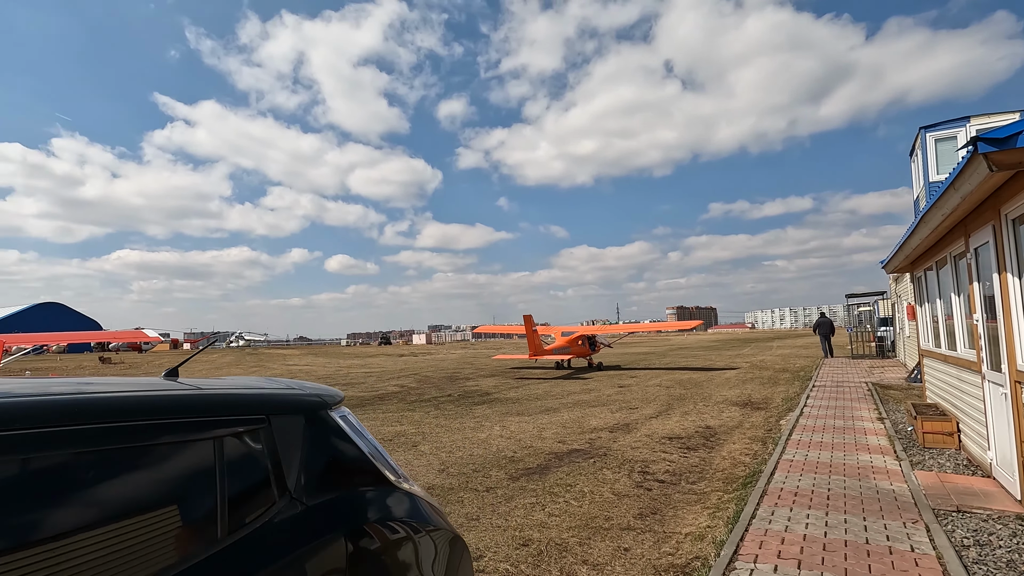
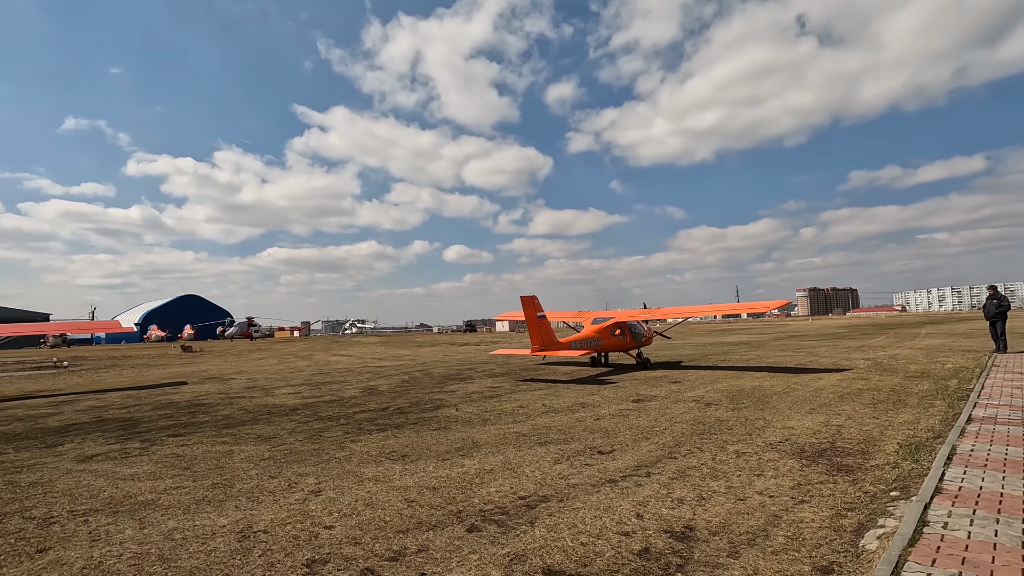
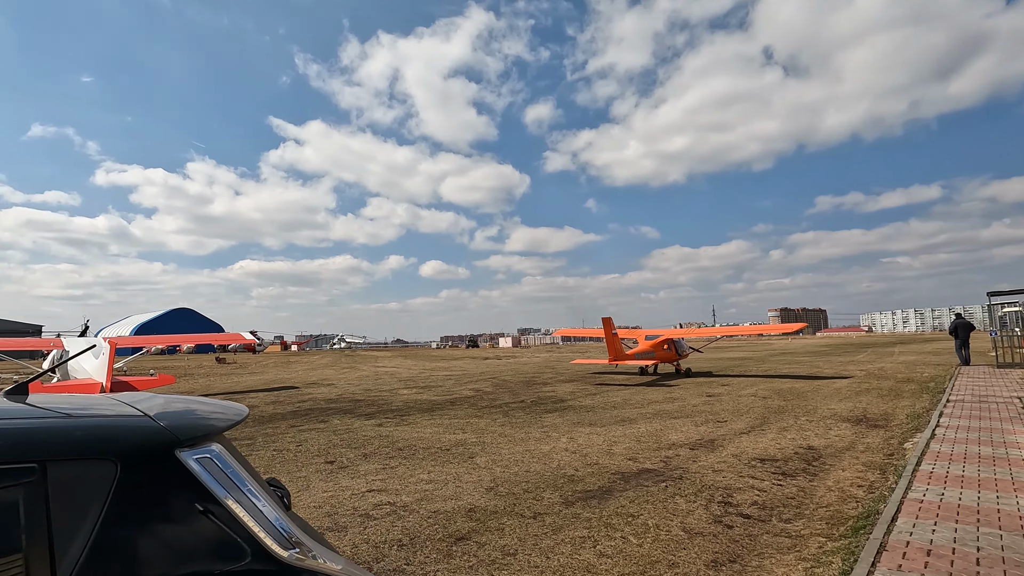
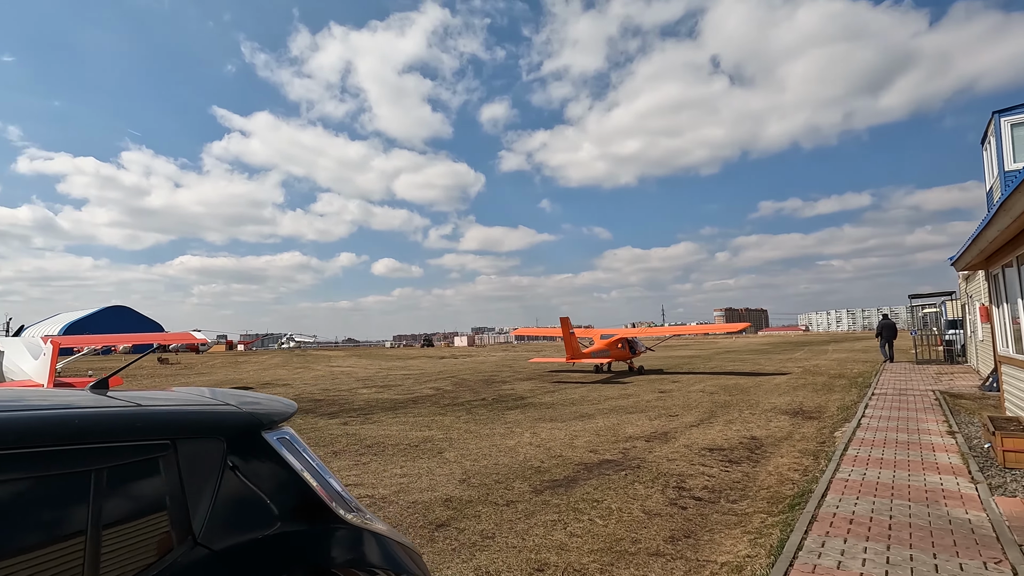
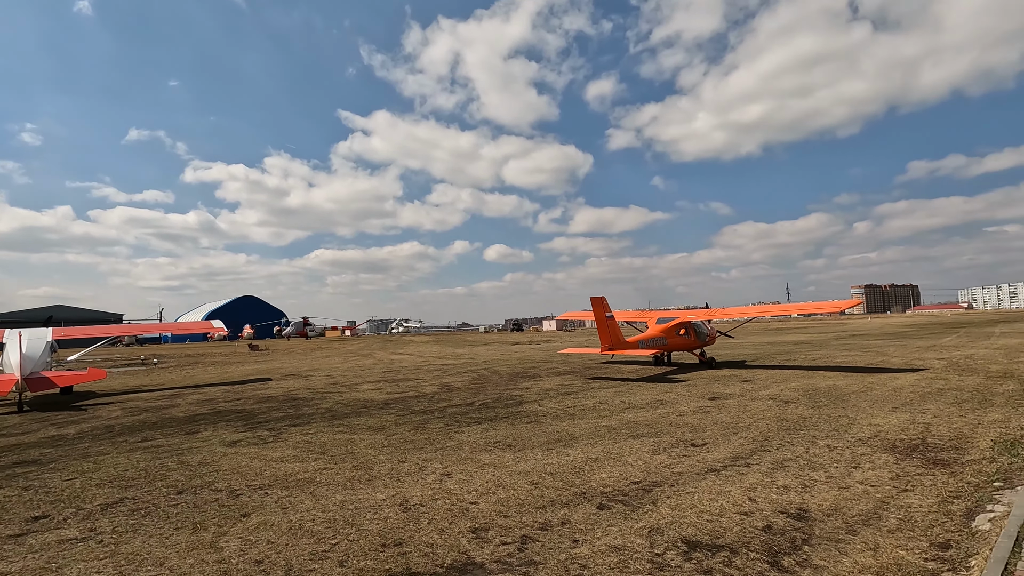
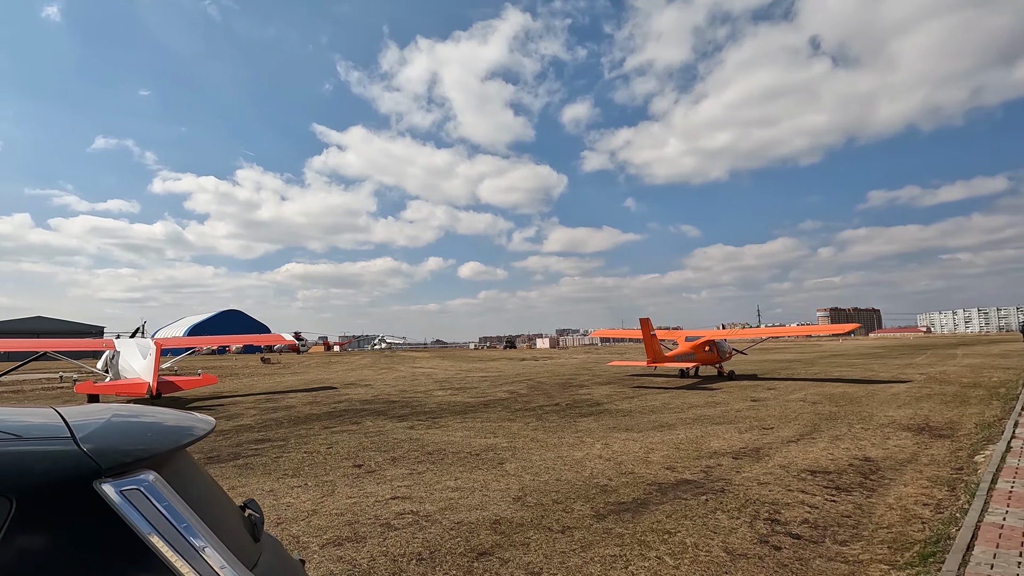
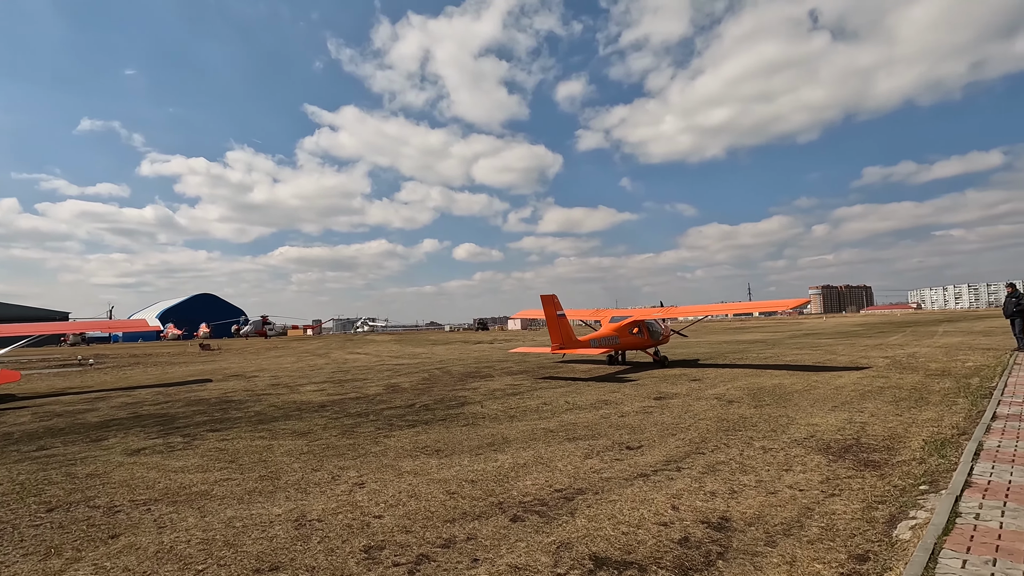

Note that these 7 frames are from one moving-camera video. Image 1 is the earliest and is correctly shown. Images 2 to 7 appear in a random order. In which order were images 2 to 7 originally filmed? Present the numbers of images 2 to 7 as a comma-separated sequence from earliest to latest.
4, 3, 6, 5, 7, 2
